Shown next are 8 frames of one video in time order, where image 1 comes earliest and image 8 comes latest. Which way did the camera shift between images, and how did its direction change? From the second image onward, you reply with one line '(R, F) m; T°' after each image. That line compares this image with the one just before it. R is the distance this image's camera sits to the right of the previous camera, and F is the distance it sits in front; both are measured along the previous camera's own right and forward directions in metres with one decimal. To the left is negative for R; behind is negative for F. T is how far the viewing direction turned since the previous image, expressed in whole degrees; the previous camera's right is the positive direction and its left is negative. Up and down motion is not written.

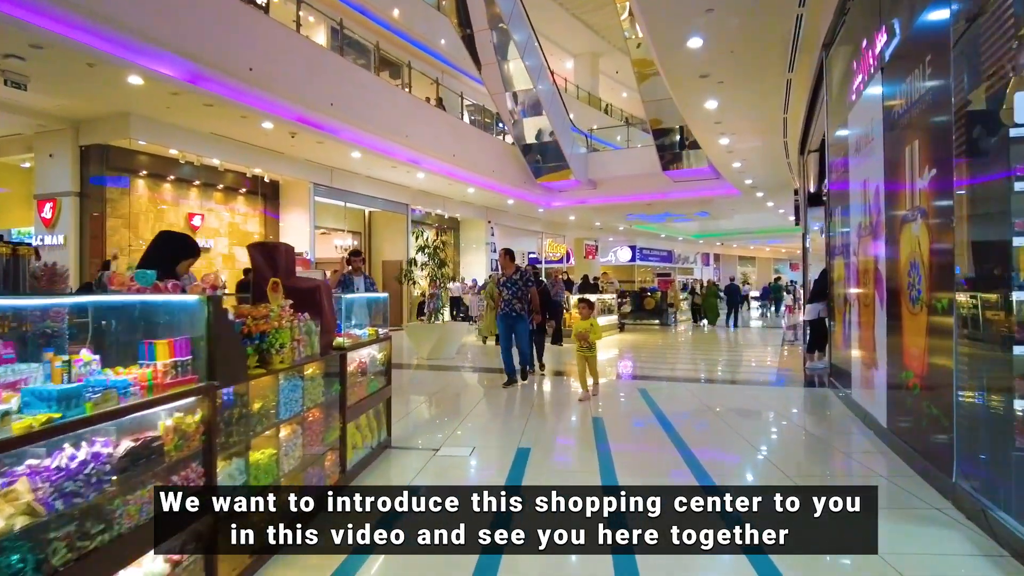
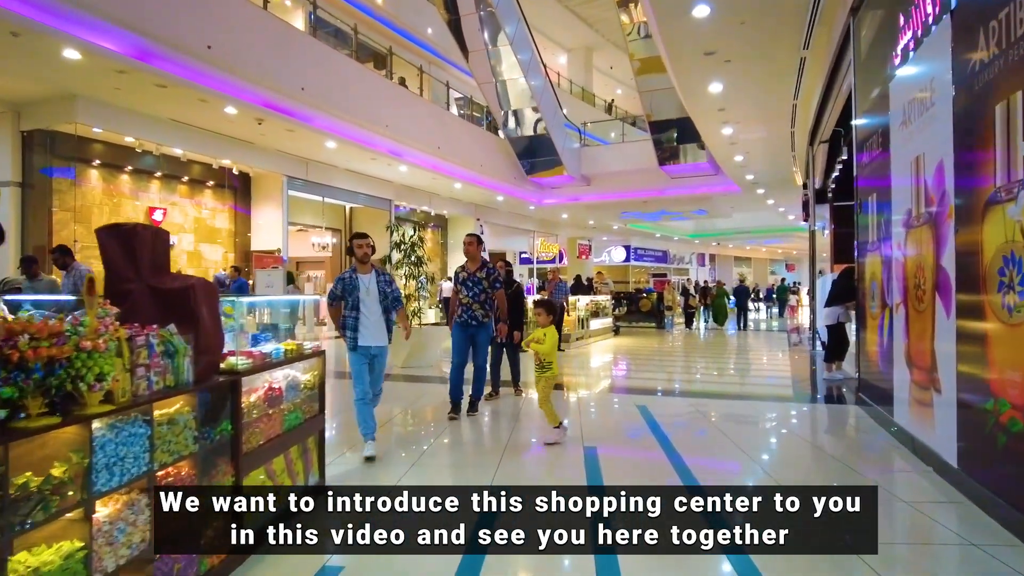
(+0.1, +0.7) m; +1°
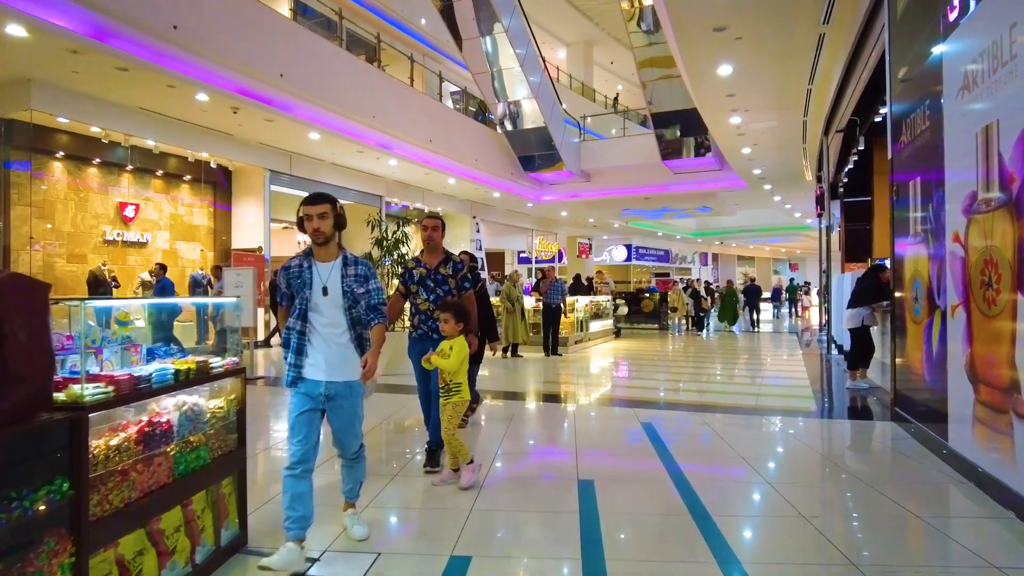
(+0.1, +0.5) m; 0°
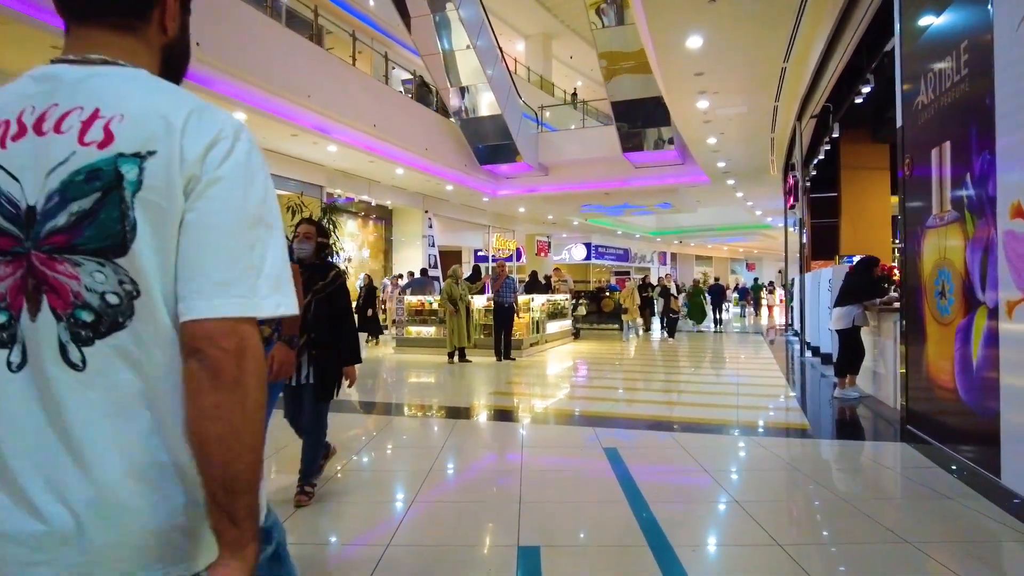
(+0.1, +0.8) m; +3°
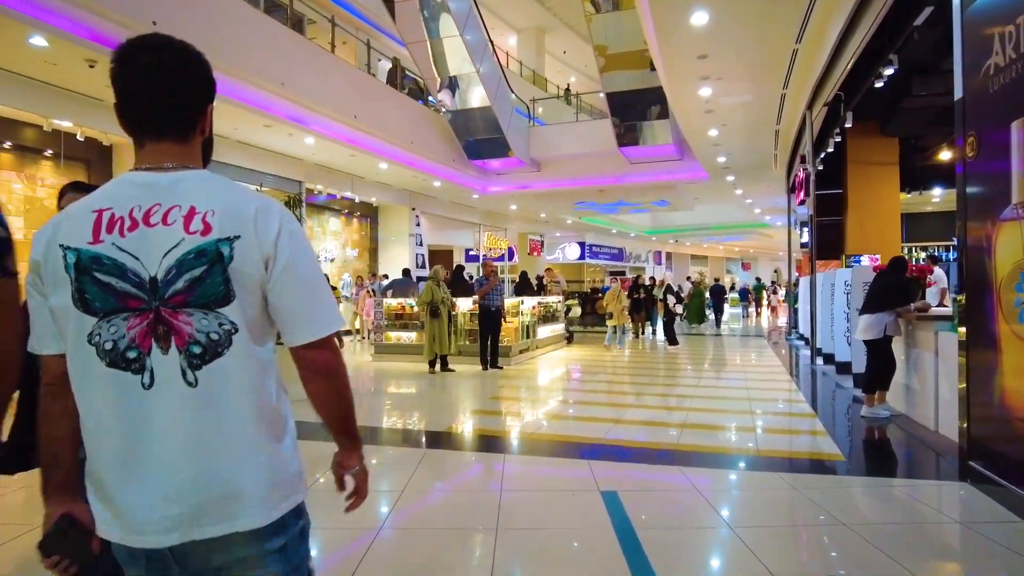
(+0.1, +0.6) m; +1°
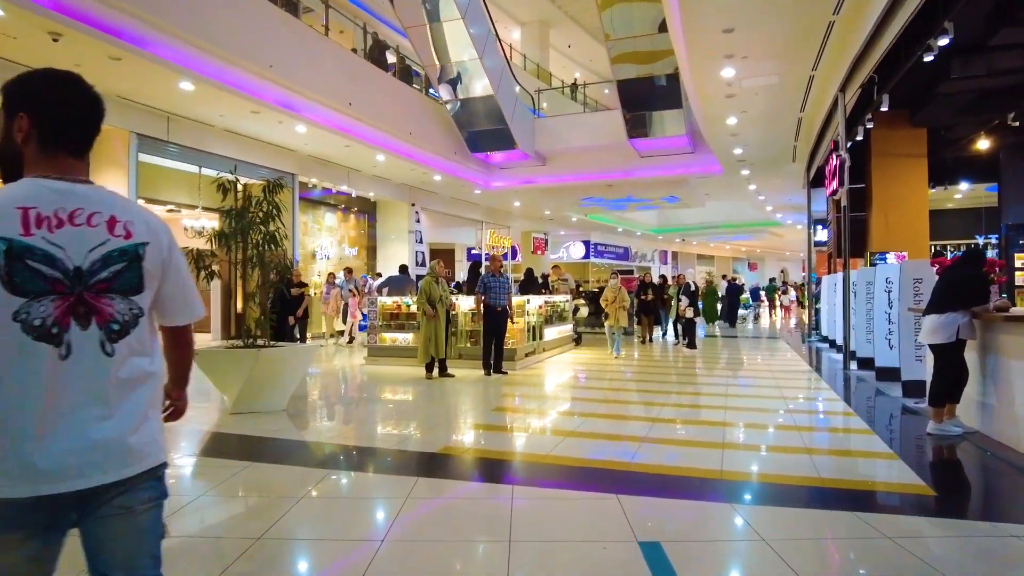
(0.0, +0.6) m; 0°
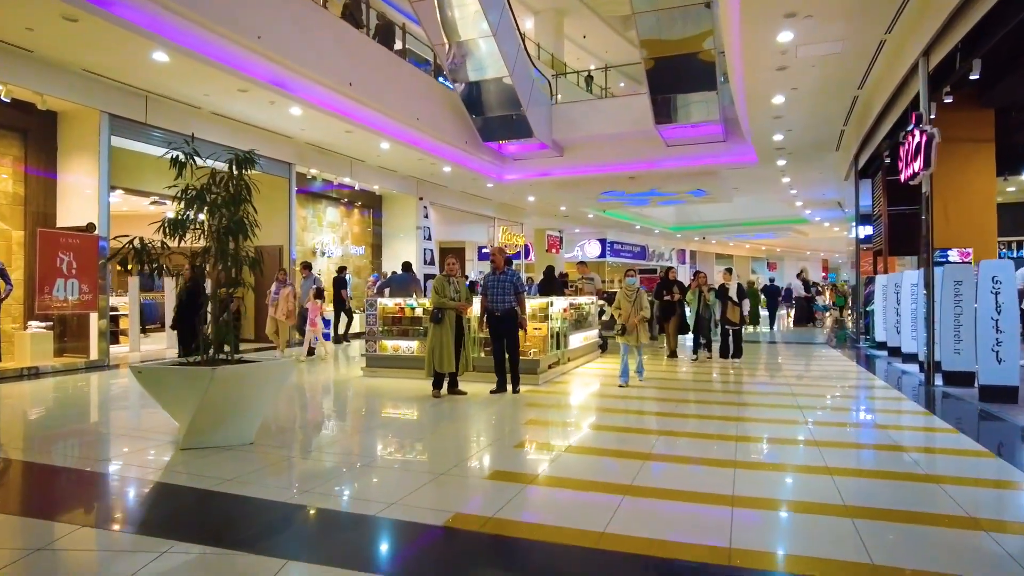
(-0.1, +0.9) m; -1°
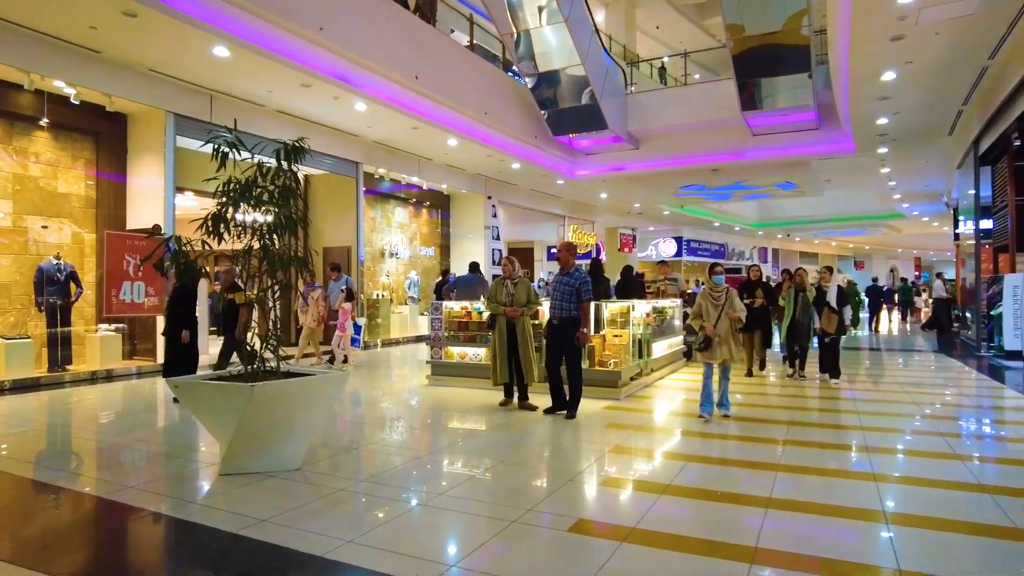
(-0.1, +0.5) m; -6°
